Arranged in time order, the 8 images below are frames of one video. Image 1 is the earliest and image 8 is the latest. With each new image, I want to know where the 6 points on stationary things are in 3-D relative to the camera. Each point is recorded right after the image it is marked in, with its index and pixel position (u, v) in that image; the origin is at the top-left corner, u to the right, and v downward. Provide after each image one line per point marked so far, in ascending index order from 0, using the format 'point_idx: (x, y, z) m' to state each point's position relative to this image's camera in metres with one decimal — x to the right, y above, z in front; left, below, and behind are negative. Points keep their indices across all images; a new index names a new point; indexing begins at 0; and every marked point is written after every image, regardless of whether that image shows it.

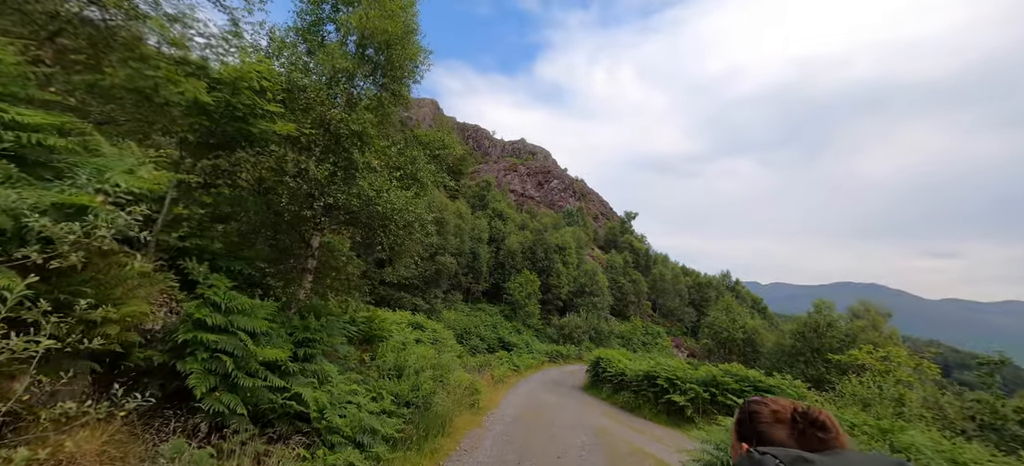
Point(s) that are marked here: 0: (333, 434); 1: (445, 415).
0: (-2.5, -2.8, +5.8) m
1: (-1.6, -4.3, +9.6) m
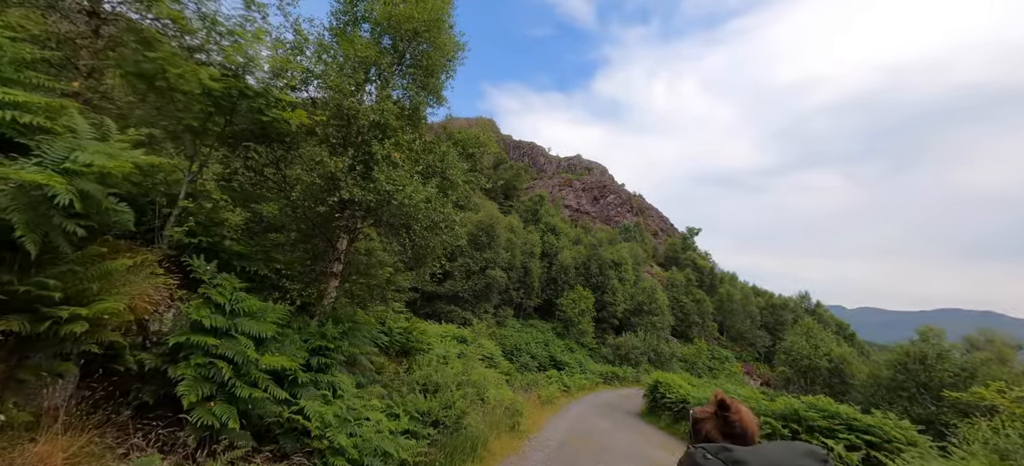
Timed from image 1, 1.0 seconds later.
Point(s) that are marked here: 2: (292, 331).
0: (-2.2, -2.8, +5.1) m
1: (-0.8, -4.4, +8.7) m
2: (-3.4, -1.5, +6.3) m
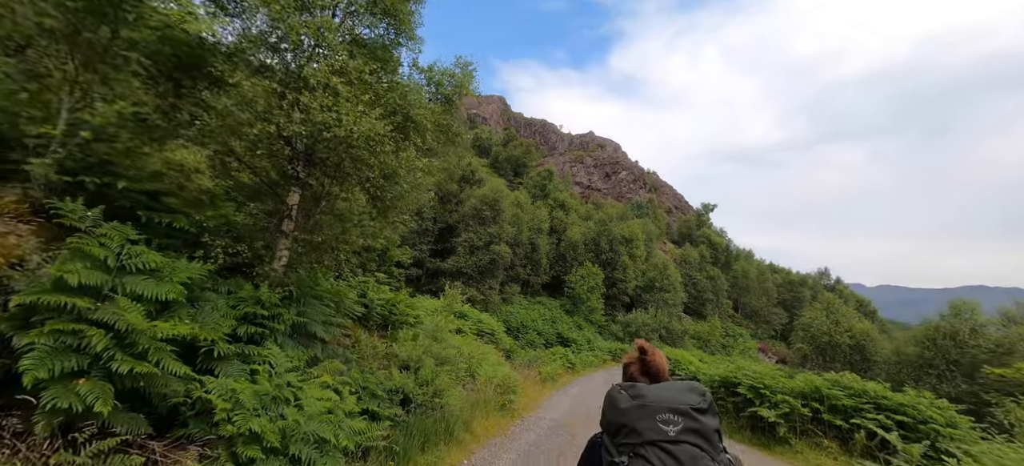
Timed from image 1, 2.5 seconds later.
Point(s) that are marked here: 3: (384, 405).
0: (-2.6, -2.1, +4.2) m
1: (-1.1, -3.5, +7.8) m
2: (-3.8, -0.8, +5.3) m
3: (-2.1, -2.8, +6.8) m
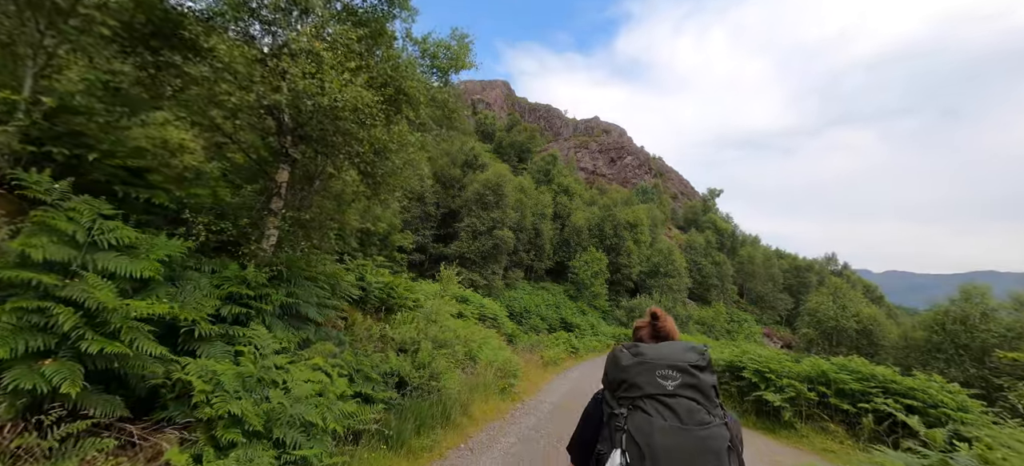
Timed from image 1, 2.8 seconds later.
0: (-2.7, -1.9, +4.0) m
1: (-1.1, -3.2, +7.6) m
2: (-3.9, -0.5, +5.1) m
3: (-2.1, -2.5, +6.6) m
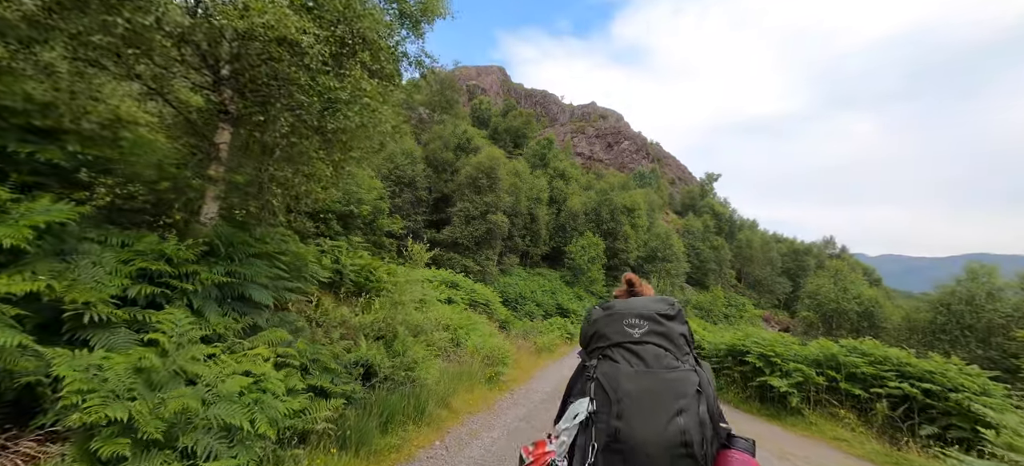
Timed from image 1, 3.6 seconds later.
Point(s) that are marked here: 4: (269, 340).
0: (-3.0, -1.5, +3.1) m
1: (-1.4, -2.7, +6.8) m
2: (-4.2, -0.1, +4.2) m
3: (-2.4, -2.1, +5.8) m
4: (-3.1, -1.4, +5.3) m
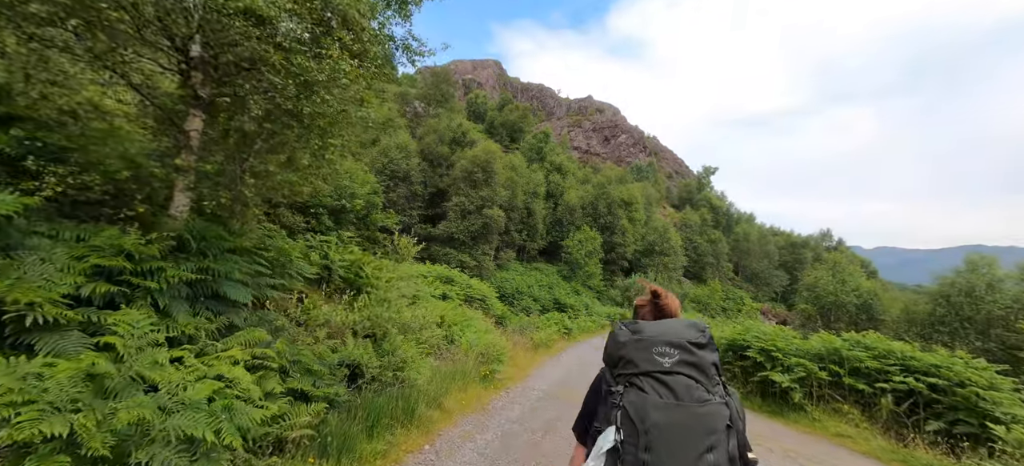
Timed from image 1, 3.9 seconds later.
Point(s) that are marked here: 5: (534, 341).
0: (-3.0, -1.5, +2.8) m
1: (-1.5, -2.6, +6.5) m
2: (-4.2, -0.1, +3.8) m
3: (-2.5, -2.0, +5.5) m
4: (-3.2, -1.3, +5.0) m
5: (+0.9, -4.3, +16.5) m
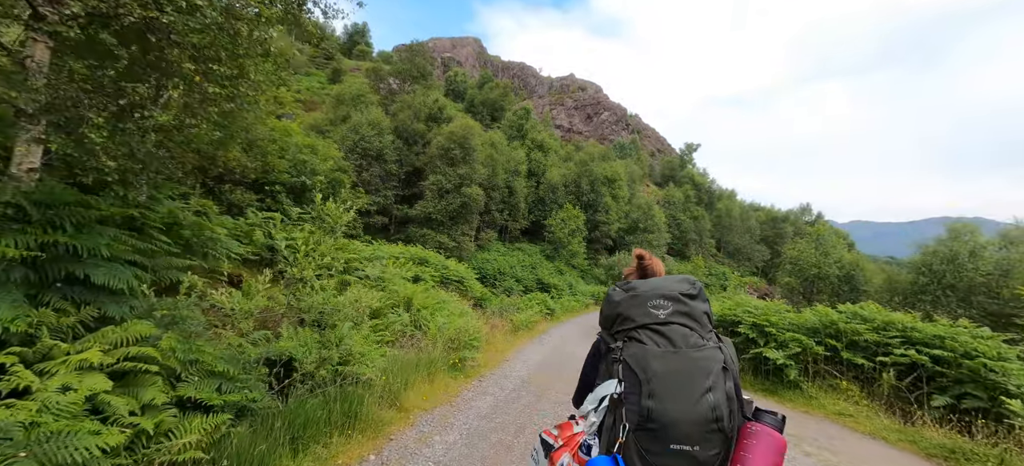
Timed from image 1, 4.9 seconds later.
0: (-3.4, -1.2, +1.6) m
1: (-2.0, -2.1, +5.4) m
2: (-4.7, +0.2, +2.5) m
3: (-2.9, -1.6, +4.3) m
4: (-3.6, -1.0, +3.8) m
5: (+0.1, -3.4, +15.6) m
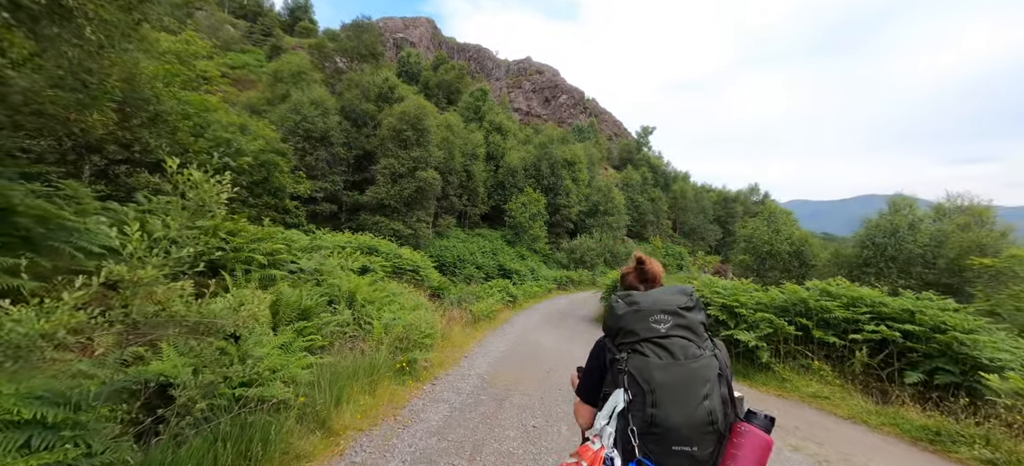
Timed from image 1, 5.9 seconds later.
0: (-3.5, -1.2, +0.3) m
1: (-2.5, -2.0, +4.2) m
2: (-4.9, +0.2, +1.0) m
3: (-3.3, -1.5, +3.0) m
4: (-4.0, -0.9, +2.4) m
5: (-1.3, -2.8, +14.5) m
